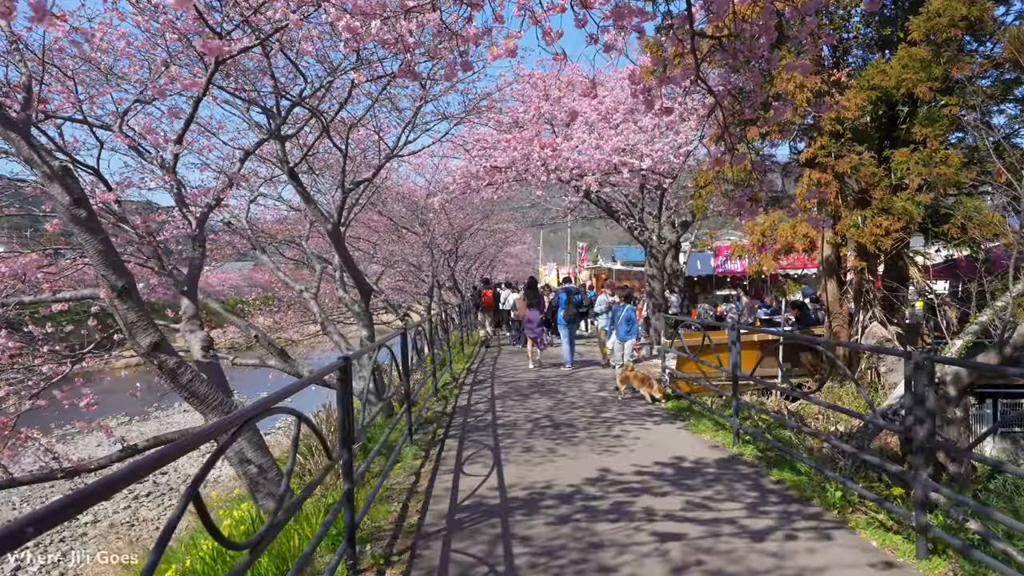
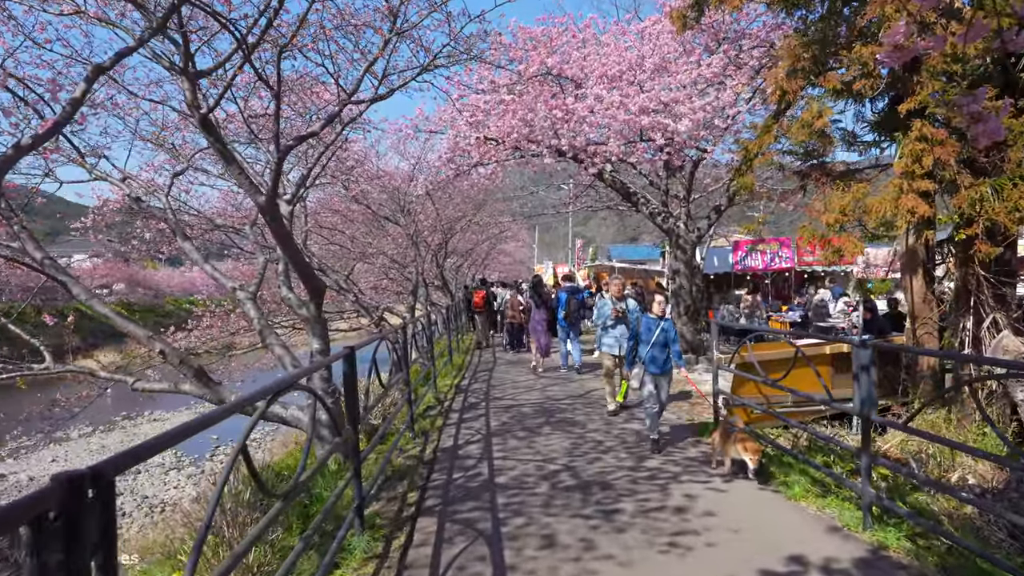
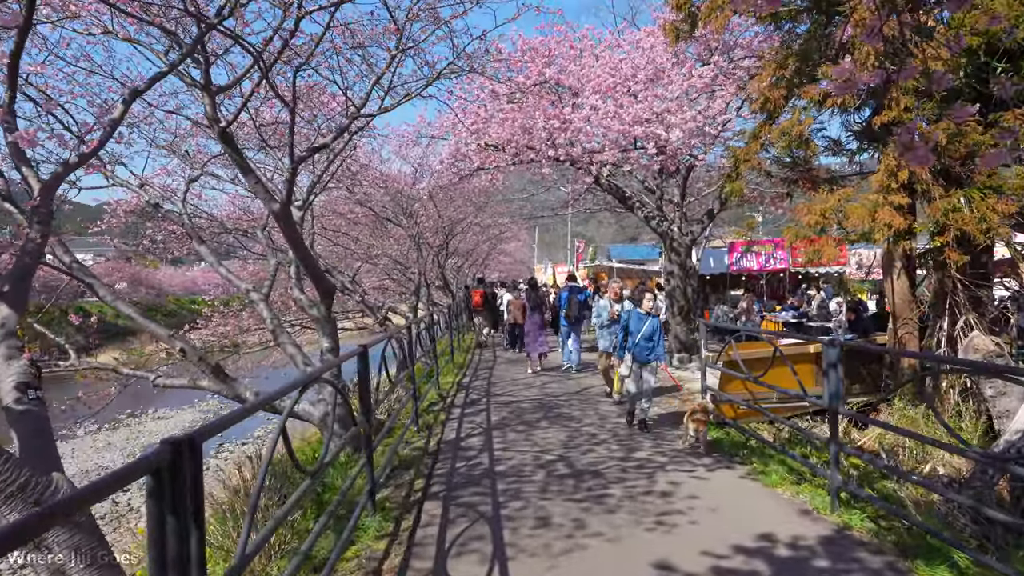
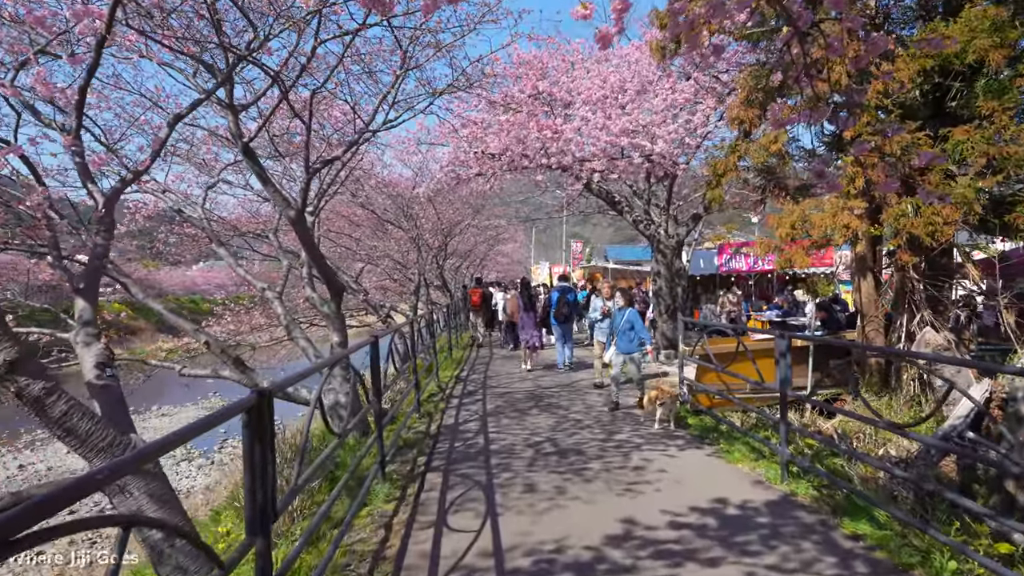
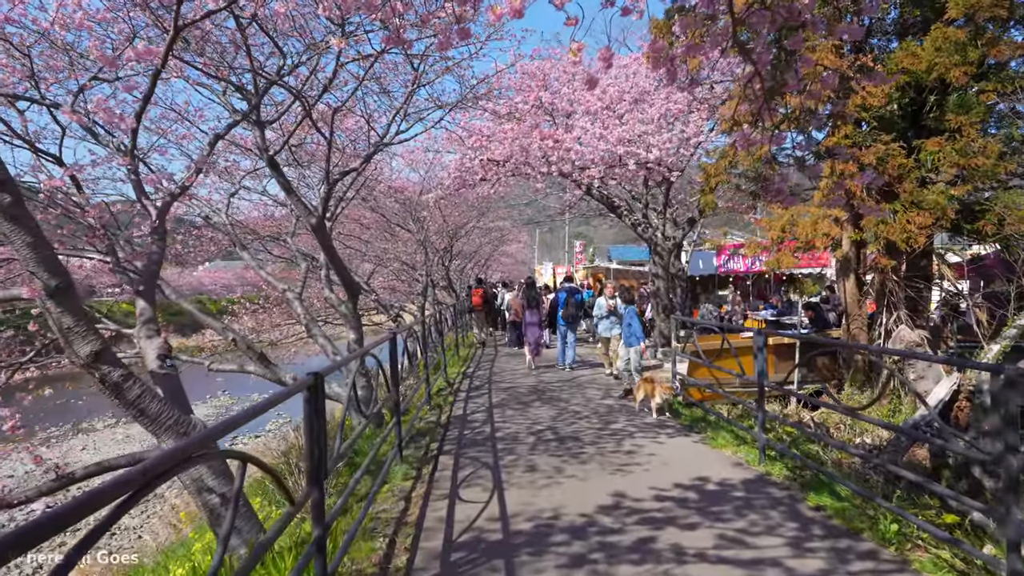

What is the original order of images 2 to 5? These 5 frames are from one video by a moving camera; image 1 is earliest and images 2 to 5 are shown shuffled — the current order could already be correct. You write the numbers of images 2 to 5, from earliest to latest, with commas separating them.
5, 4, 3, 2
